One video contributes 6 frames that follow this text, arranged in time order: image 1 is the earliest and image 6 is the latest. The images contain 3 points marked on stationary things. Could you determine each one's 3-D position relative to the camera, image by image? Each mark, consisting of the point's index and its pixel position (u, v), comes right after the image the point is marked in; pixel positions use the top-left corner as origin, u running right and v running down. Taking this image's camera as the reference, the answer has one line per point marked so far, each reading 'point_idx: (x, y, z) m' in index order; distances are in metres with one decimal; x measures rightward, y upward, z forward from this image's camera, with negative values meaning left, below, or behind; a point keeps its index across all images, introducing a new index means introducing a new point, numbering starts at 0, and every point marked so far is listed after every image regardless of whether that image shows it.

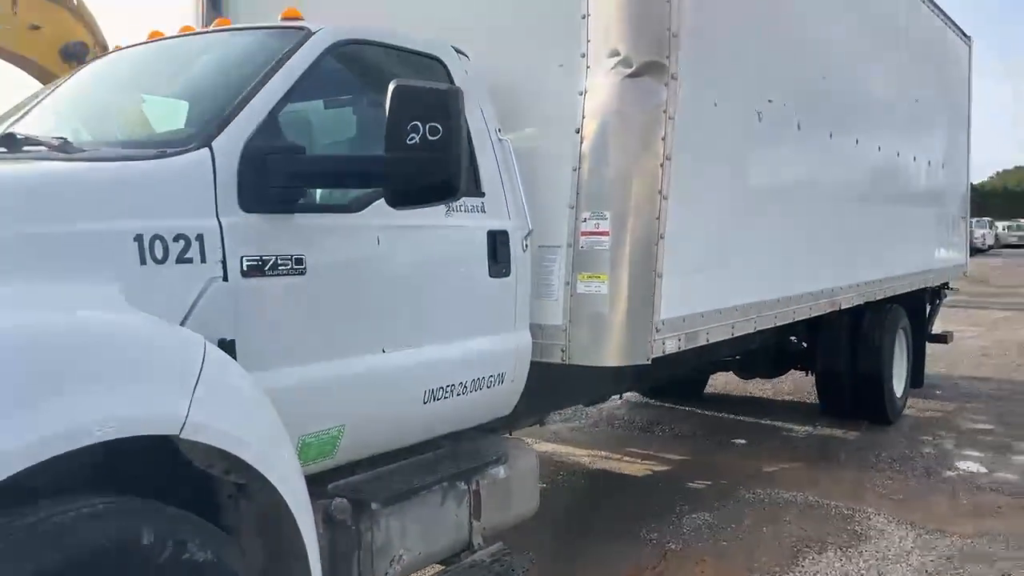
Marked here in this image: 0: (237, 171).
0: (-0.8, +0.3, +2.5) m
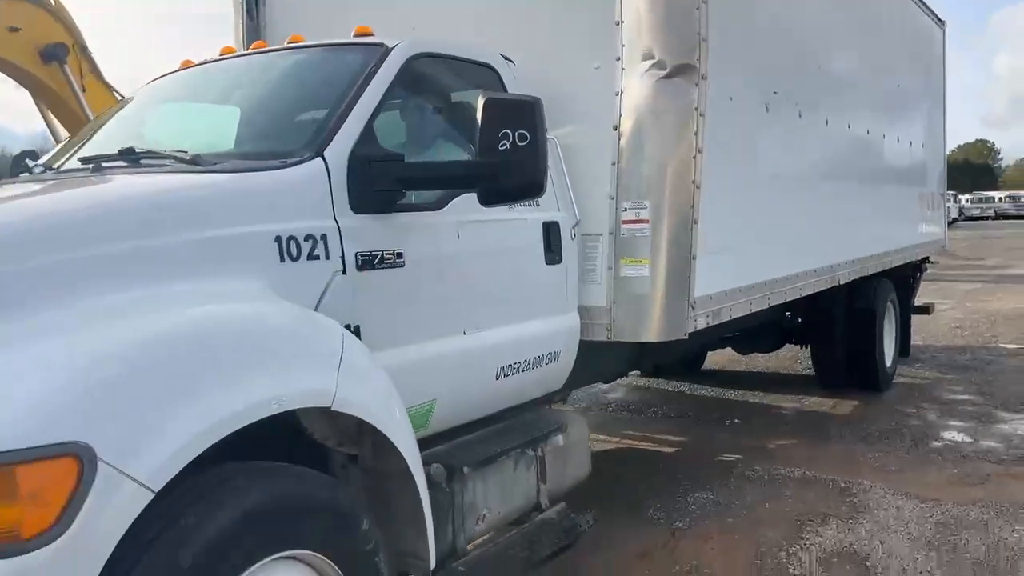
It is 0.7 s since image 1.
0: (-0.5, +0.3, +2.8) m
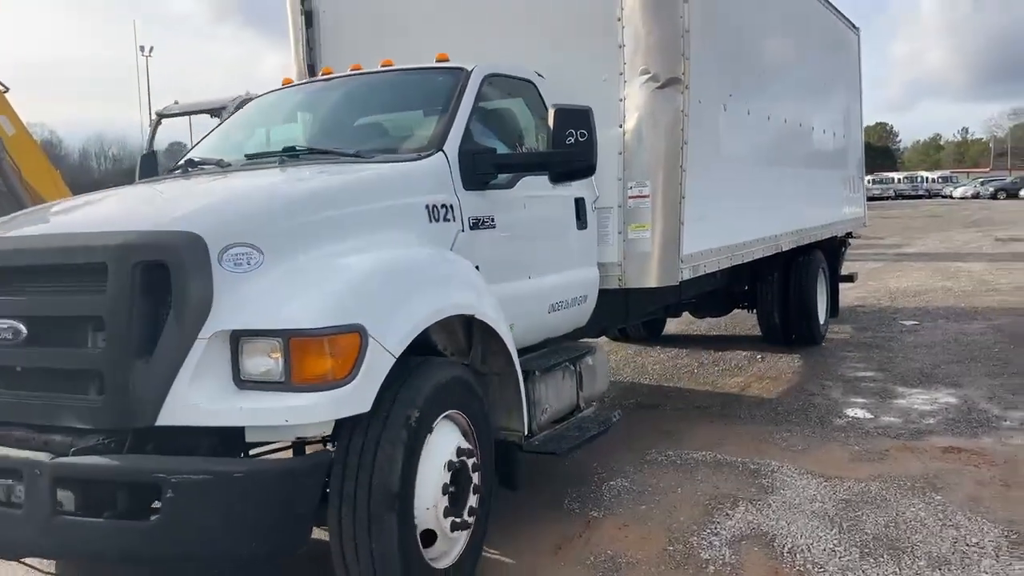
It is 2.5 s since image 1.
0: (-0.2, +0.5, +3.9) m
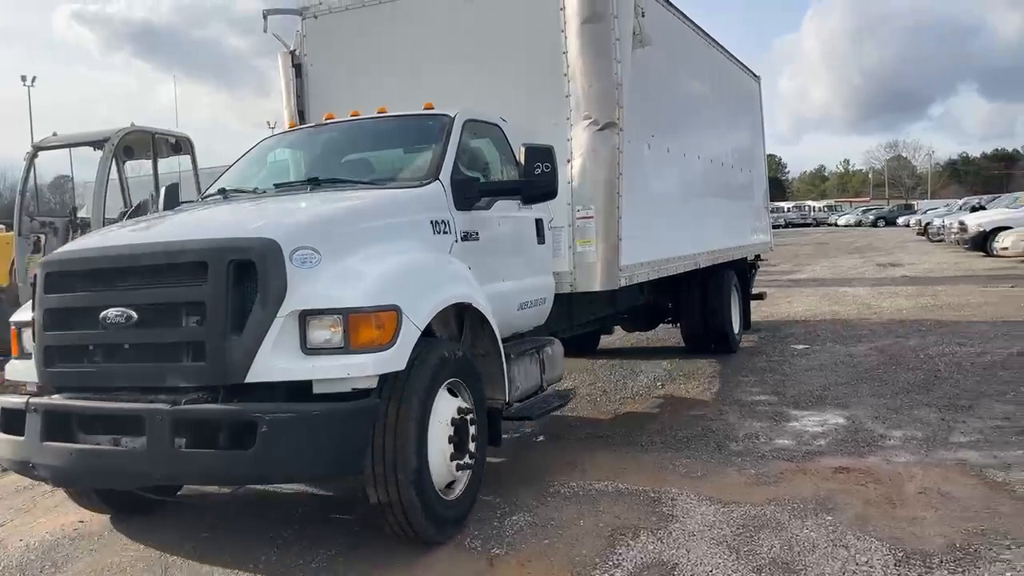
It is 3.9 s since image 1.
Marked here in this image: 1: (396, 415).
0: (-0.3, +0.5, +4.9) m
1: (-0.5, -0.6, +4.0) m
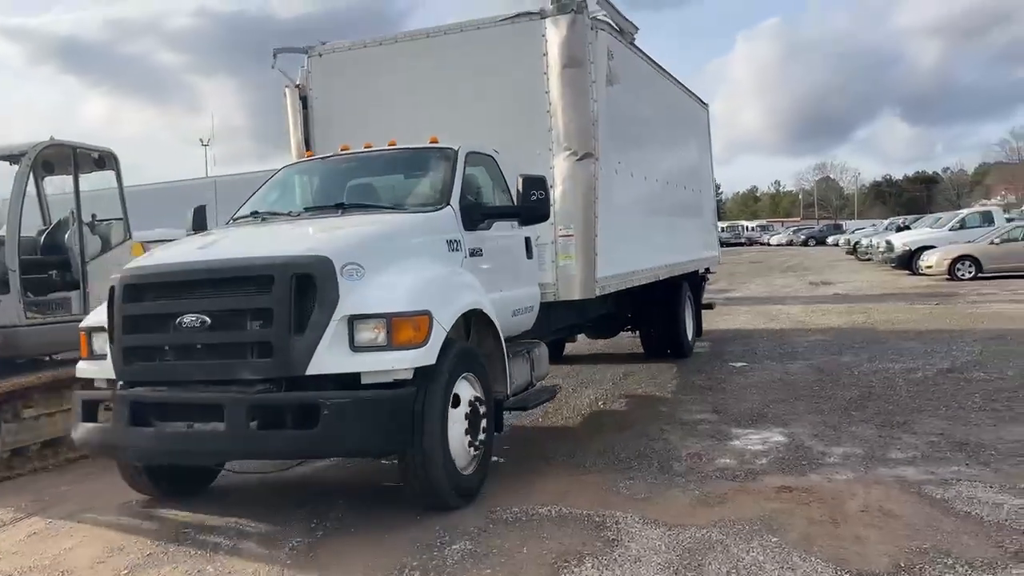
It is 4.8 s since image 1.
0: (-0.3, +0.5, +5.7) m
1: (-0.5, -0.6, +4.8) m
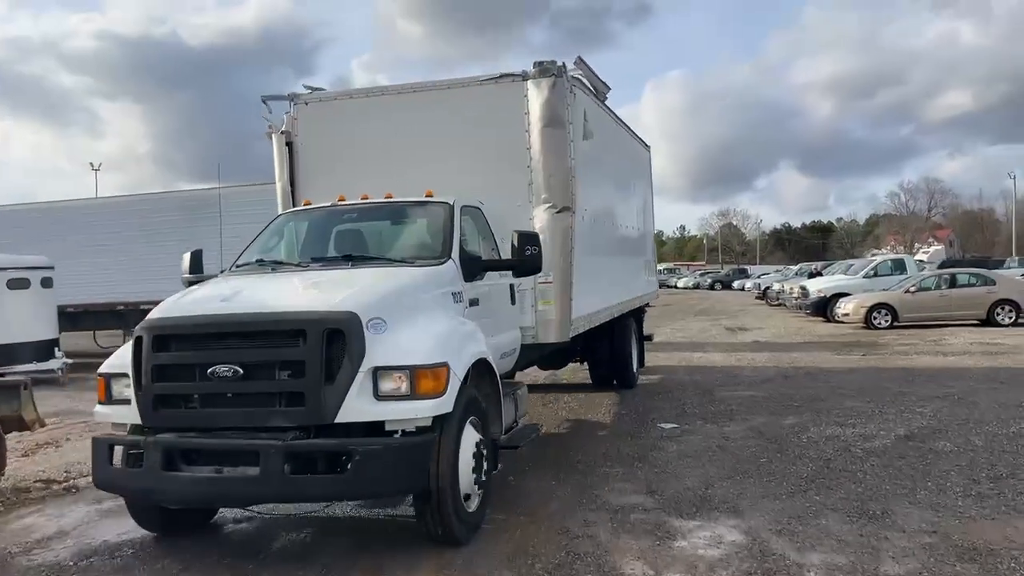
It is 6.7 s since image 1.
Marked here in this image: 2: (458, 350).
0: (-0.4, +0.1, +6.1) m
1: (-0.4, -0.9, +5.1) m
2: (-0.3, -0.4, +5.3) m
